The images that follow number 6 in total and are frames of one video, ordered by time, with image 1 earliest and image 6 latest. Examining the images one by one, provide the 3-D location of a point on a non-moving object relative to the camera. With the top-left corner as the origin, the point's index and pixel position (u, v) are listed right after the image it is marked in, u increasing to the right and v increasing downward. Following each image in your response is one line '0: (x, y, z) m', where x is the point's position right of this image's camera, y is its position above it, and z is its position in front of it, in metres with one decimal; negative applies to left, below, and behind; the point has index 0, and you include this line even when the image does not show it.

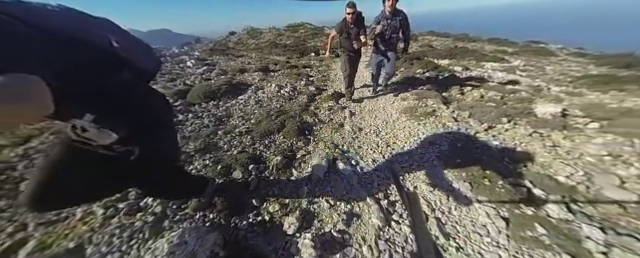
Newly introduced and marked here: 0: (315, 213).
0: (-0.1, -1.4, +2.9) m
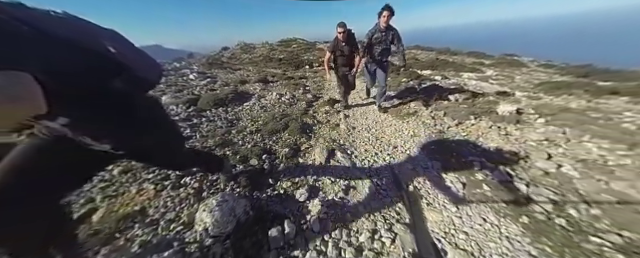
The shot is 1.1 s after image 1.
0: (0.0, -1.2, +3.7) m
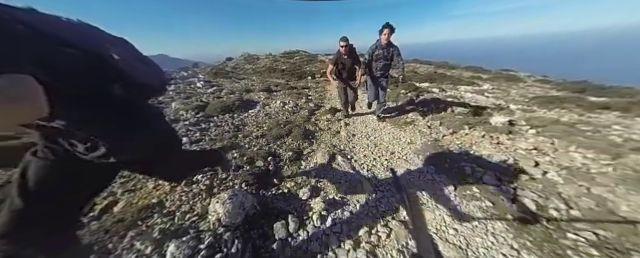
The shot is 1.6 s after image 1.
0: (0.0, -1.3, +4.0) m
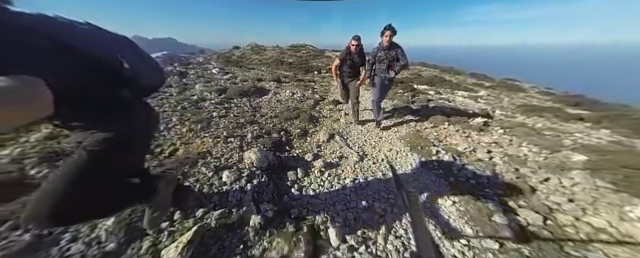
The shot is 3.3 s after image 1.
0: (+0.1, -0.8, +5.3) m
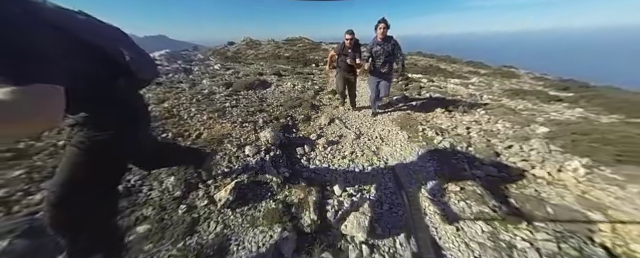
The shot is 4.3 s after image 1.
0: (+0.1, -0.2, +6.2) m
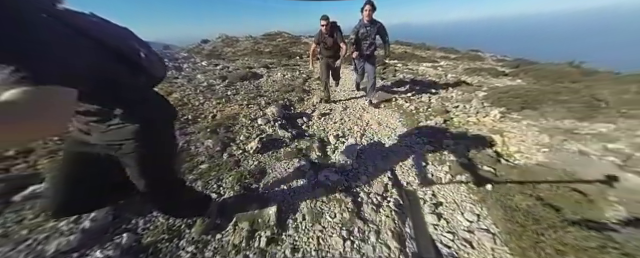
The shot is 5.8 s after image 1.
0: (-0.1, +0.8, +7.5) m
